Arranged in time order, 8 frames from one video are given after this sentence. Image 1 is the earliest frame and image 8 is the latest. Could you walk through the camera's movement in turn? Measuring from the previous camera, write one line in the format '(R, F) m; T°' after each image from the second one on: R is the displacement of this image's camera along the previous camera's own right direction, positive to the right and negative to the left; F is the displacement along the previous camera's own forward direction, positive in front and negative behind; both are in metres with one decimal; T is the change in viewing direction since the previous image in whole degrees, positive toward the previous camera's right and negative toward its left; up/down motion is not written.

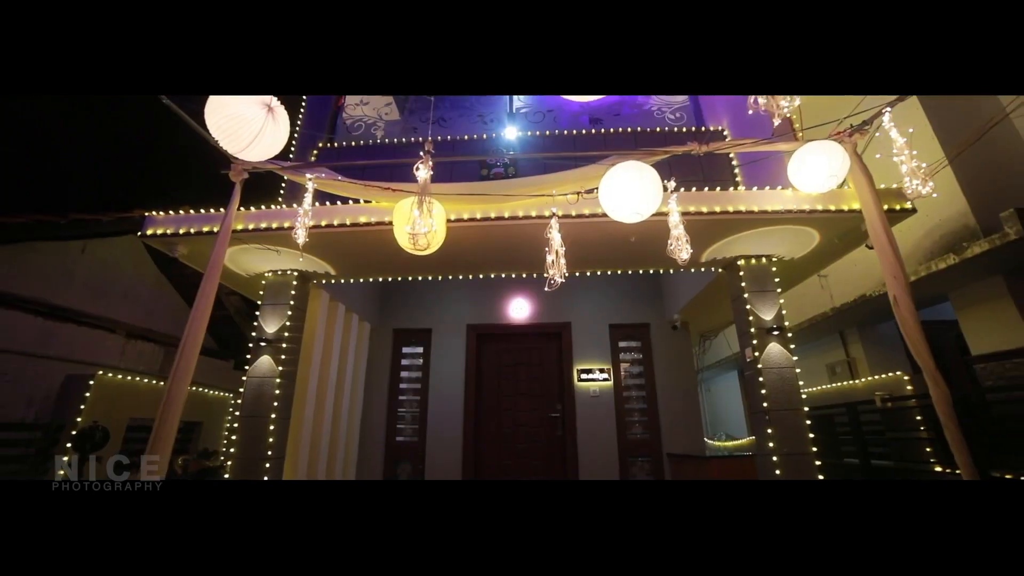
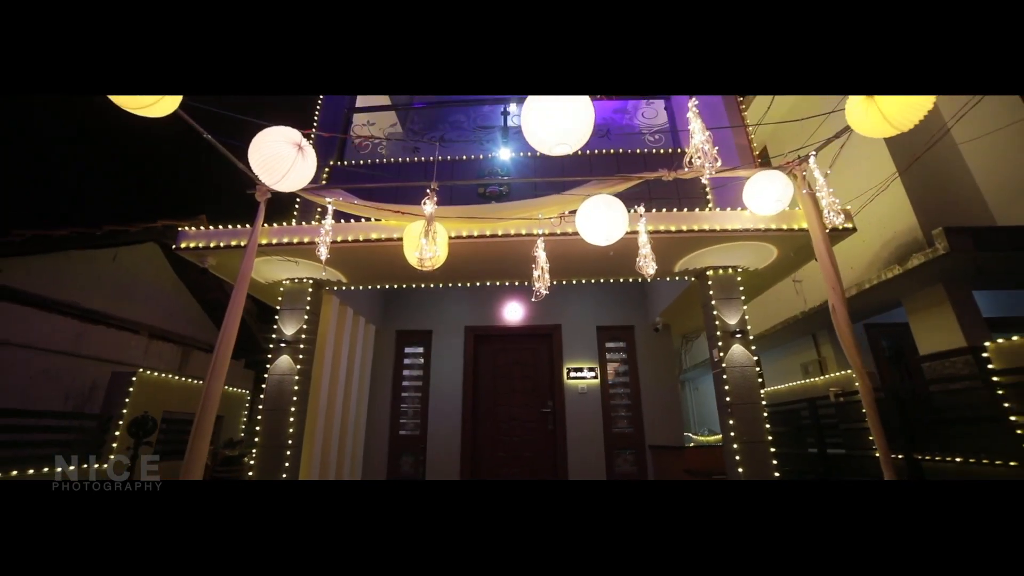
(0.0, -0.5) m; 0°
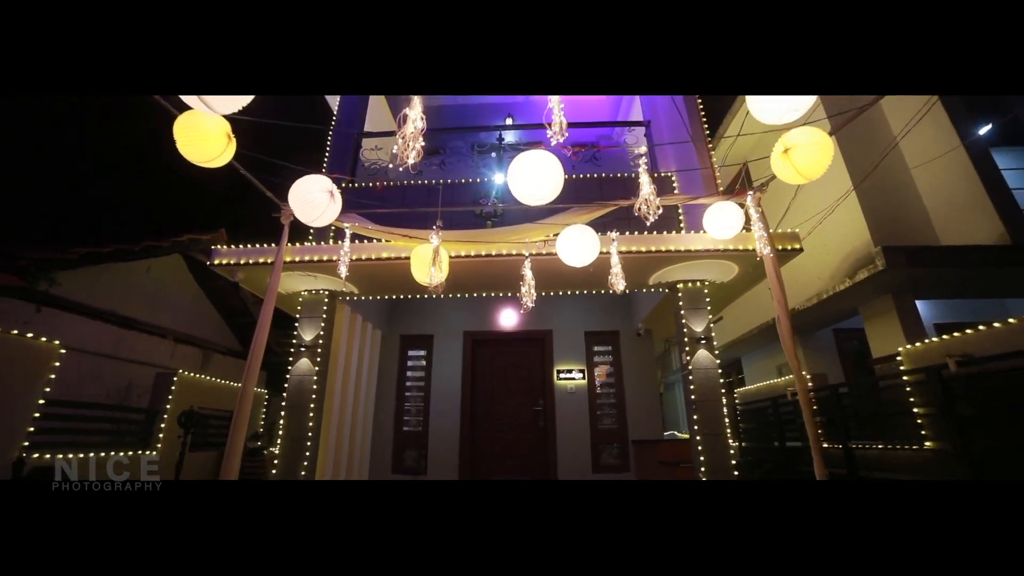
(+0.1, -0.6) m; 0°
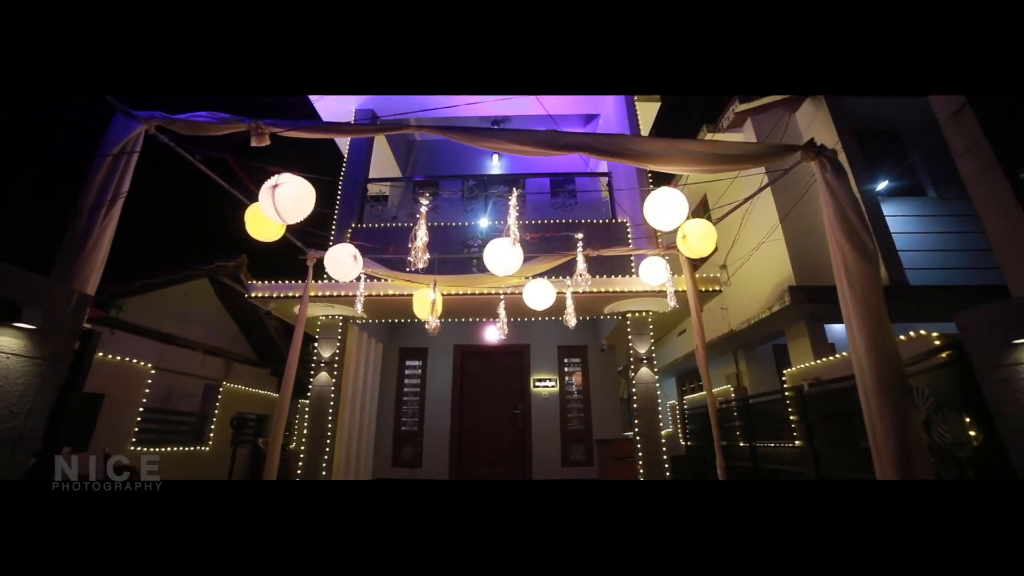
(+0.2, -1.2) m; +1°
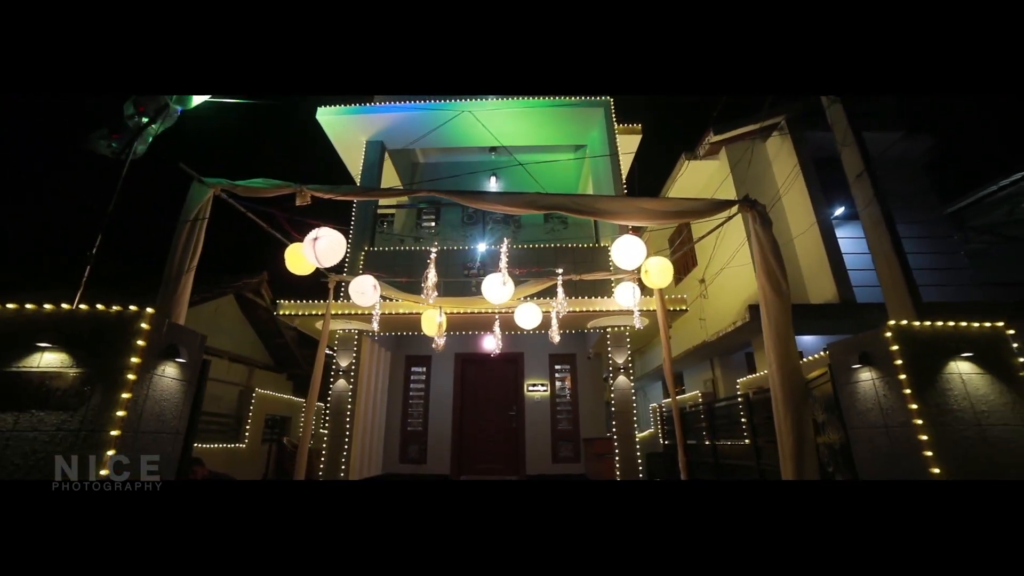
(+0.1, -0.9) m; 0°
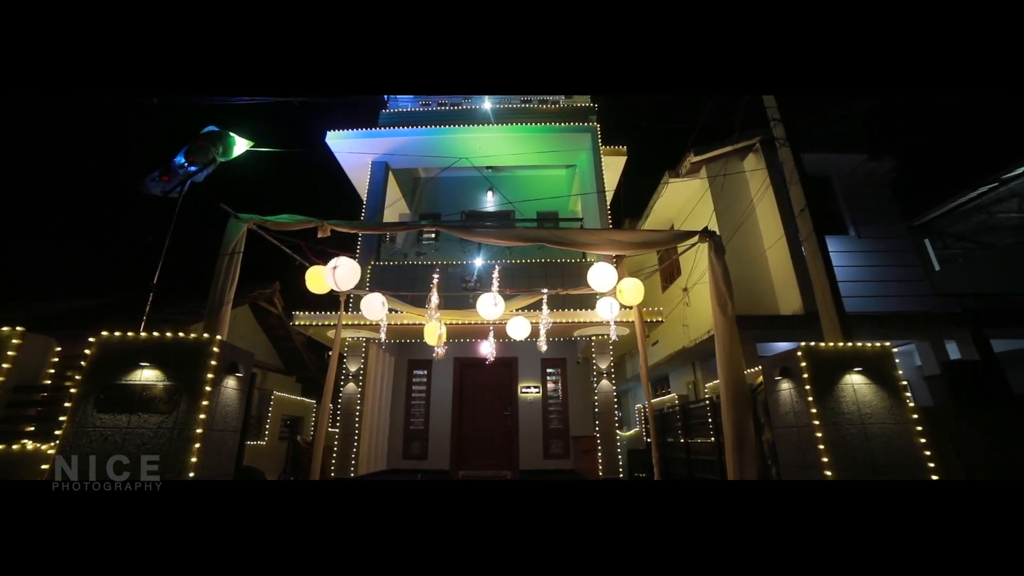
(+0.1, -0.7) m; 0°
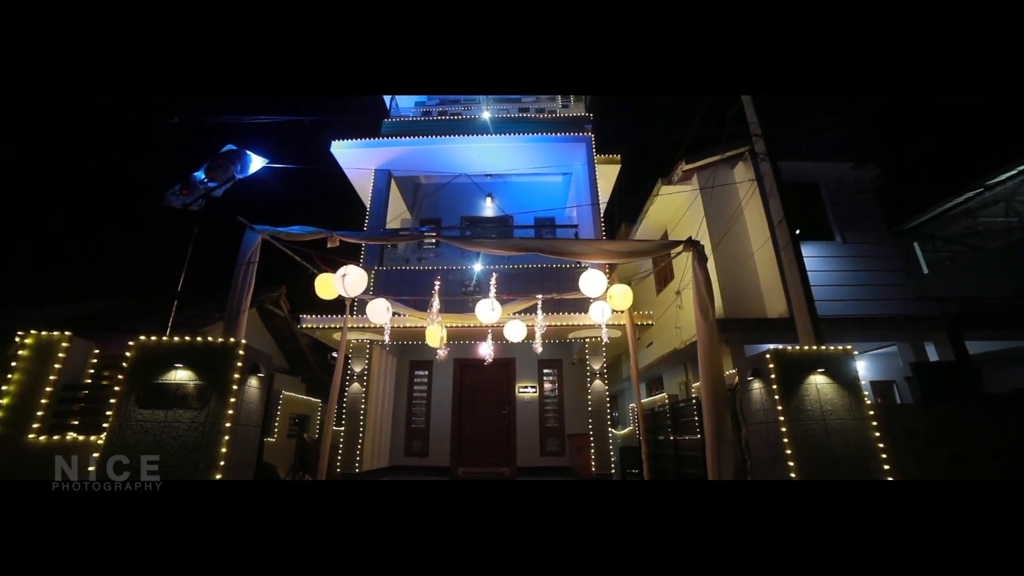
(0.0, -0.4) m; 0°
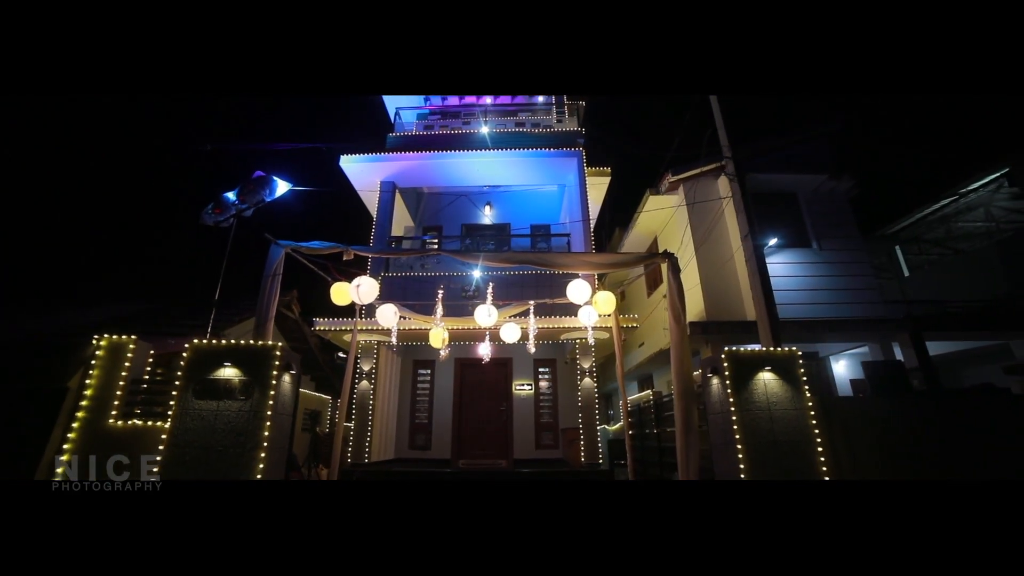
(+0.1, -0.7) m; 0°
